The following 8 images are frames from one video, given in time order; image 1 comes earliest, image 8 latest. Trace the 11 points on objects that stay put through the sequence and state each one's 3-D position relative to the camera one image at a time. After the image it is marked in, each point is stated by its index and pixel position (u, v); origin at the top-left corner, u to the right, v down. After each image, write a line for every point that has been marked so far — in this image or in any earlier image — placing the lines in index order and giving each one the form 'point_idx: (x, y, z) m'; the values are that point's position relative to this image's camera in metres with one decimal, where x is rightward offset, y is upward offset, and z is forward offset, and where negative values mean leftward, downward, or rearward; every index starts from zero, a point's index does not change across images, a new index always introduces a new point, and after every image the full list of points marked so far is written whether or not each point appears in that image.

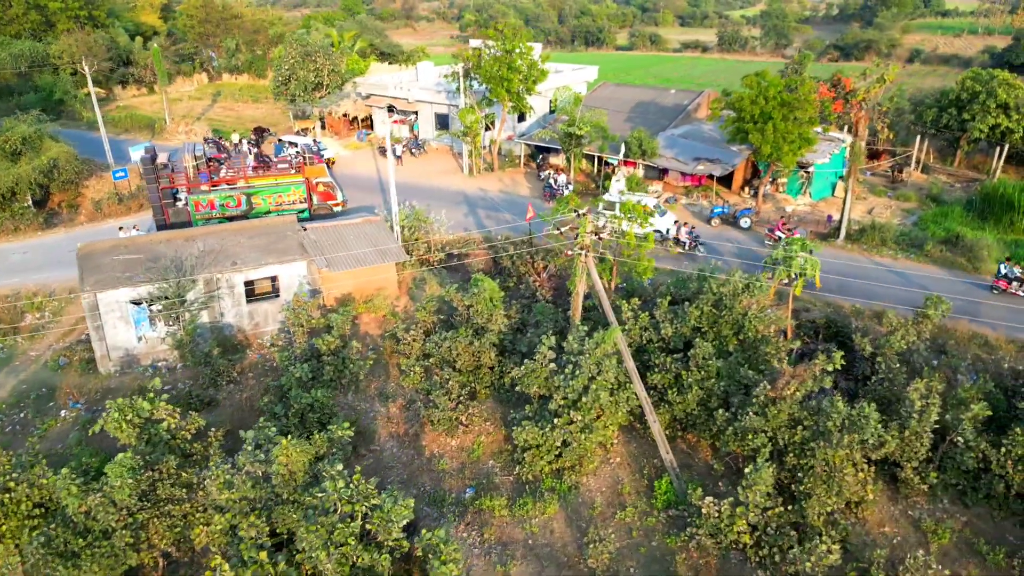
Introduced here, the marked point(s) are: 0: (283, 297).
0: (-5.7, -0.2, +18.3) m
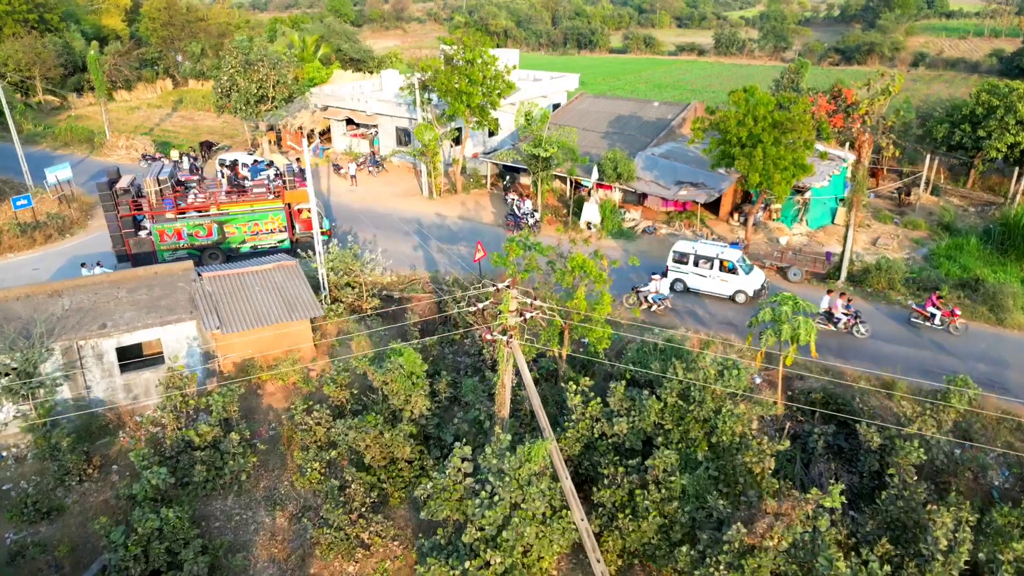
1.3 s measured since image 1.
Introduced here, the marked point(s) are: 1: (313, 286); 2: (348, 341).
0: (-7.1, -1.5, +15.2) m
1: (-5.2, 0.0, +19.1) m
2: (-4.0, -1.3, +17.7) m
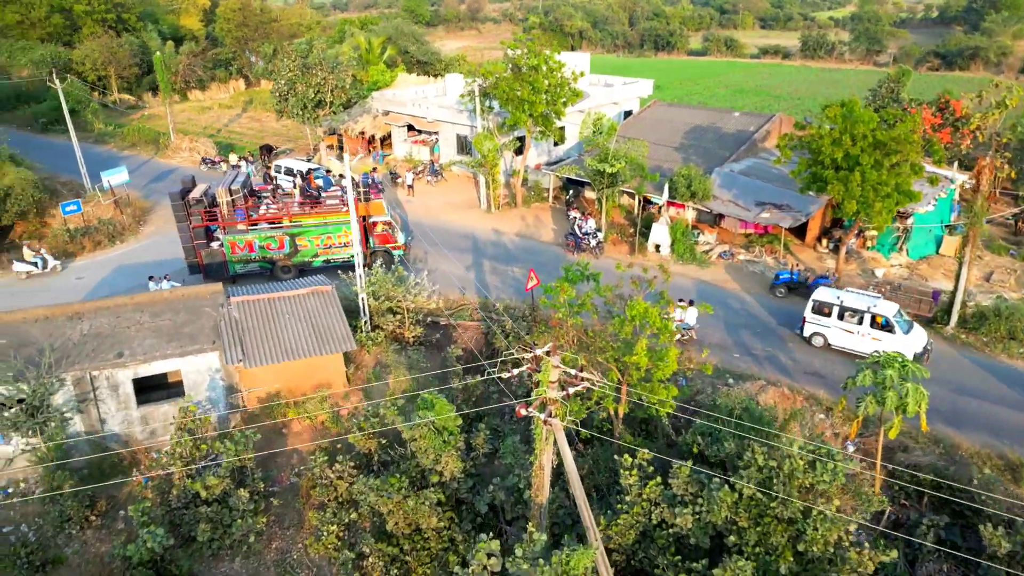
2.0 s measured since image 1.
0: (-6.2, -2.1, +14.0) m
1: (-3.9, -0.6, +17.7) m
2: (-2.8, -1.9, +16.2) m
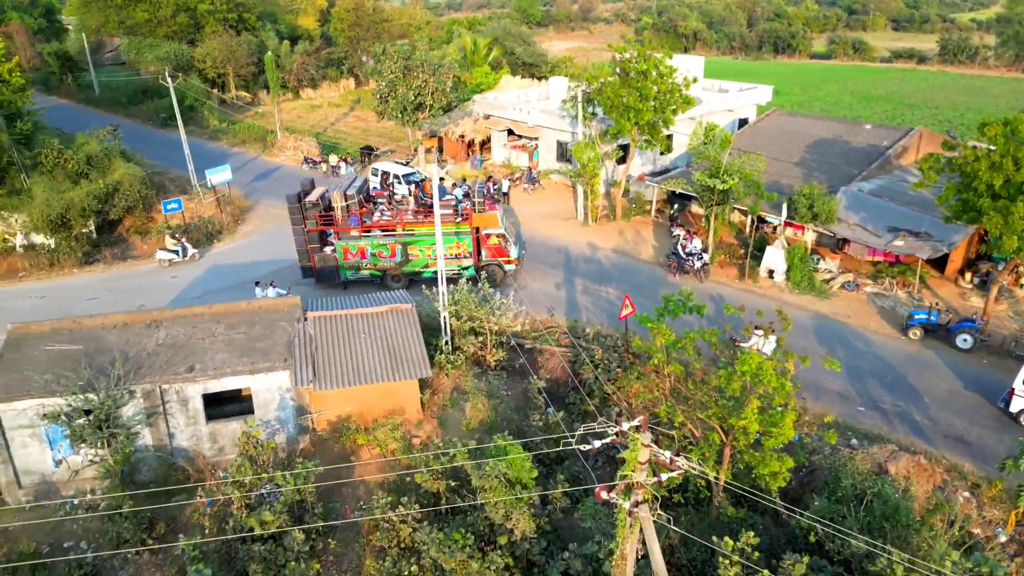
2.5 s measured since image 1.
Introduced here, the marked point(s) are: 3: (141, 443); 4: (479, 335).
0: (-4.7, -2.3, +13.4) m
1: (-1.8, -0.9, +16.8) m
2: (-1.0, -2.4, +15.1) m
3: (-6.6, -2.7, +12.9) m
4: (-0.7, -1.1, +16.6) m
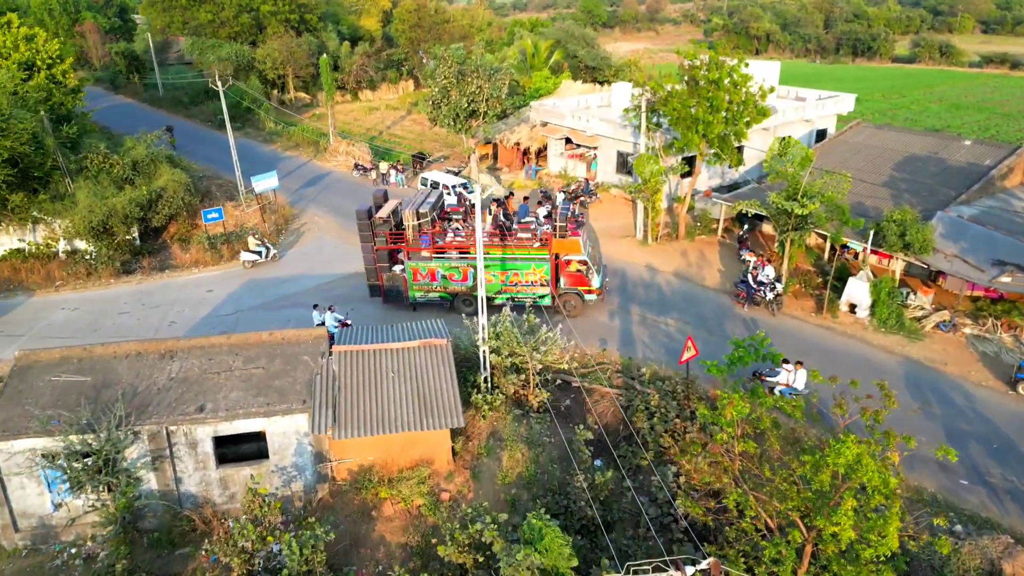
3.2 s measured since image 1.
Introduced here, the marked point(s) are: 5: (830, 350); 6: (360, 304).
0: (-4.0, -2.9, +12.2) m
1: (-0.8, -1.6, +15.3) m
2: (-0.2, -3.0, +13.5) m
3: (-5.9, -3.2, +11.9) m
4: (+0.2, -1.7, +15.0) m
5: (+7.3, -1.4, +16.7) m
6: (-4.1, -0.5, +19.6) m
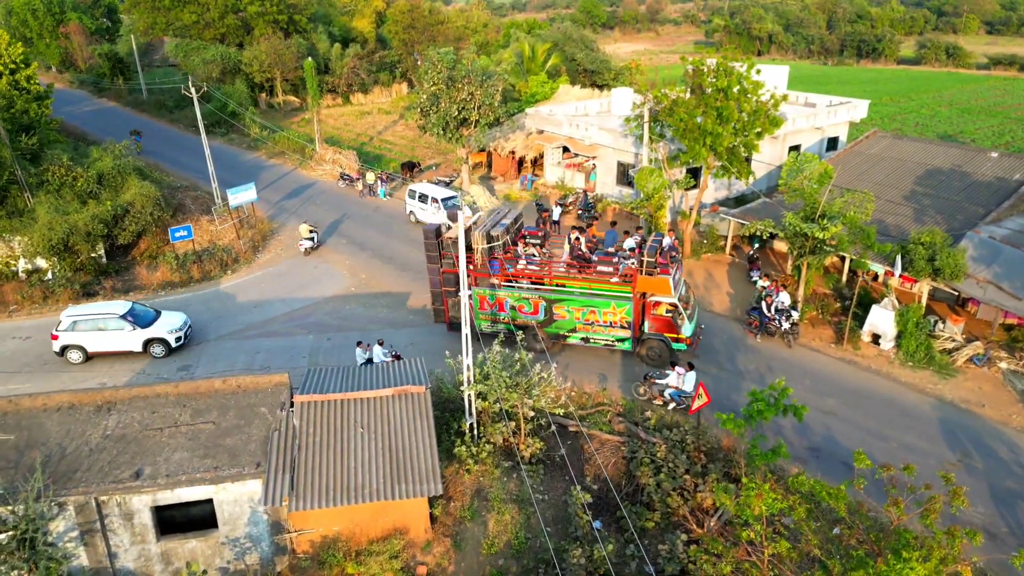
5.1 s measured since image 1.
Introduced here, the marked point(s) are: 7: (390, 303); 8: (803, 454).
0: (-4.2, -3.5, +10.5) m
1: (-1.0, -2.2, +13.7) m
2: (-0.4, -3.7, +11.9) m
3: (-6.1, -3.9, +10.2) m
4: (0.0, -2.4, +13.4) m
5: (+7.1, -2.1, +15.1) m
6: (-4.3, -1.1, +18.0) m
7: (-3.3, -0.4, +19.6) m
8: (+5.2, -3.0, +13.0) m
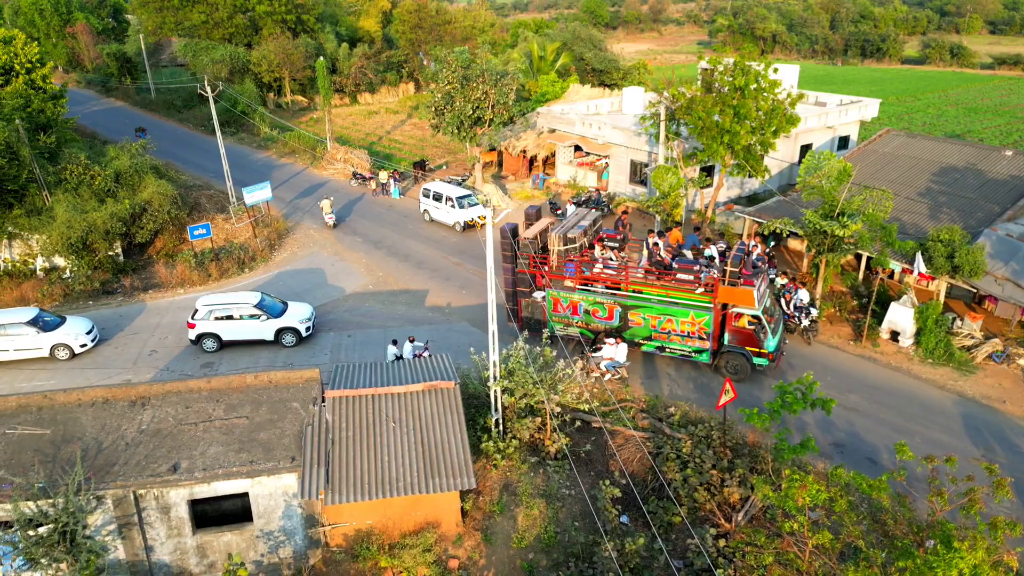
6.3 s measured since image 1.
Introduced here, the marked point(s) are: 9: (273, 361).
0: (-3.7, -3.5, +10.6) m
1: (-0.5, -2.2, +13.8) m
2: (0.0, -3.6, +12.0) m
3: (-5.7, -3.8, +10.3) m
4: (+0.5, -2.3, +13.5) m
5: (+7.5, -2.0, +15.2) m
6: (-3.8, -1.1, +18.1) m
7: (-2.8, -0.3, +19.7) m
8: (+5.7, -2.9, +13.1) m
9: (-5.5, -1.7, +16.7) m
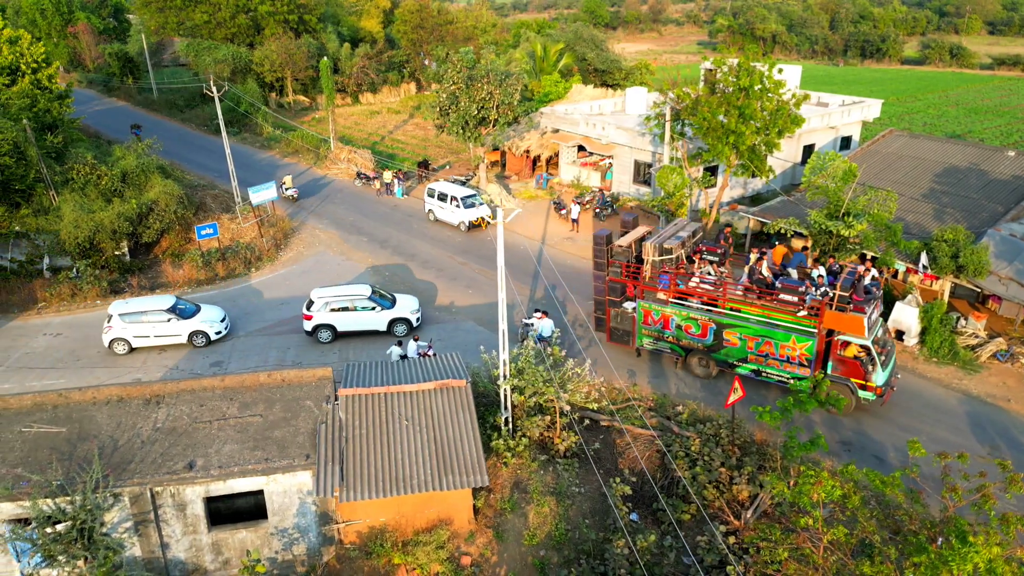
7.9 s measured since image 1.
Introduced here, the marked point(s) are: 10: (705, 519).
0: (-3.6, -3.4, +10.7) m
1: (-0.4, -2.2, +13.9) m
2: (+0.2, -3.6, +12.1) m
3: (-5.5, -3.8, +10.4) m
4: (+0.6, -2.3, +13.6) m
5: (+7.7, -2.0, +15.3) m
6: (-3.6, -1.0, +18.2) m
7: (-2.6, -0.3, +19.8) m
8: (+5.8, -2.9, +13.2) m
9: (-5.3, -1.6, +16.8) m
10: (+3.2, -3.8, +12.0) m
